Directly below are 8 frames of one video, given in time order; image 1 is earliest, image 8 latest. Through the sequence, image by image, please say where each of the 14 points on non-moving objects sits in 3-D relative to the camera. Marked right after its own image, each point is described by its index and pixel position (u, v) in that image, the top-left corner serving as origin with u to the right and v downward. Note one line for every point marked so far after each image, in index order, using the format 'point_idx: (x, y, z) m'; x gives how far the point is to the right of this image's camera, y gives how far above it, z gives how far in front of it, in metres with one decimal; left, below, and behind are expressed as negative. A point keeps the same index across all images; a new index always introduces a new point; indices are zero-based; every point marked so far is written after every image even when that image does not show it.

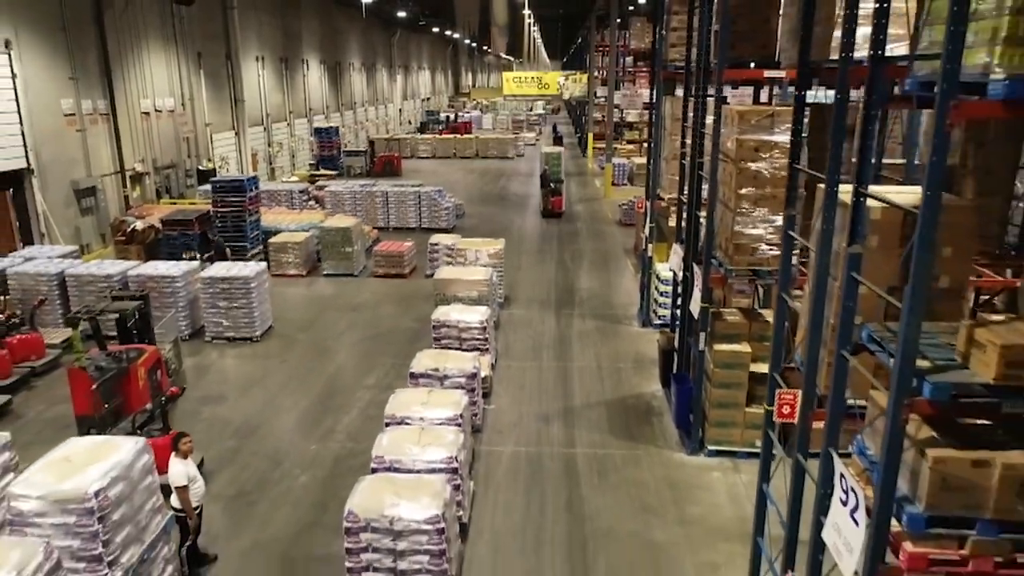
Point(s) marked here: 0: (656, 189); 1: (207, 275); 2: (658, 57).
0: (+1.5, +1.0, +12.2) m
1: (-3.2, +0.1, +12.1) m
2: (+1.5, +2.4, +11.8) m
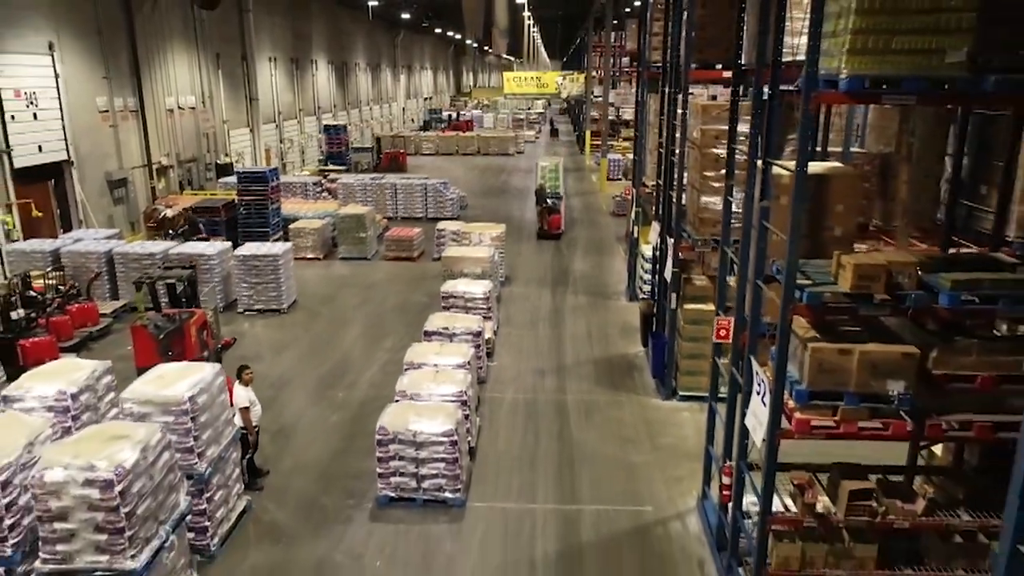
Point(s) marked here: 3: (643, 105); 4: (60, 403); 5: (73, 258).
0: (+1.5, +1.3, +13.6) m
1: (-3.2, +0.4, +13.5) m
2: (+1.5, +2.6, +13.2) m
3: (+1.6, +2.2, +13.8) m
4: (-2.5, -0.6, +6.3) m
5: (-5.0, +0.4, +13.2) m
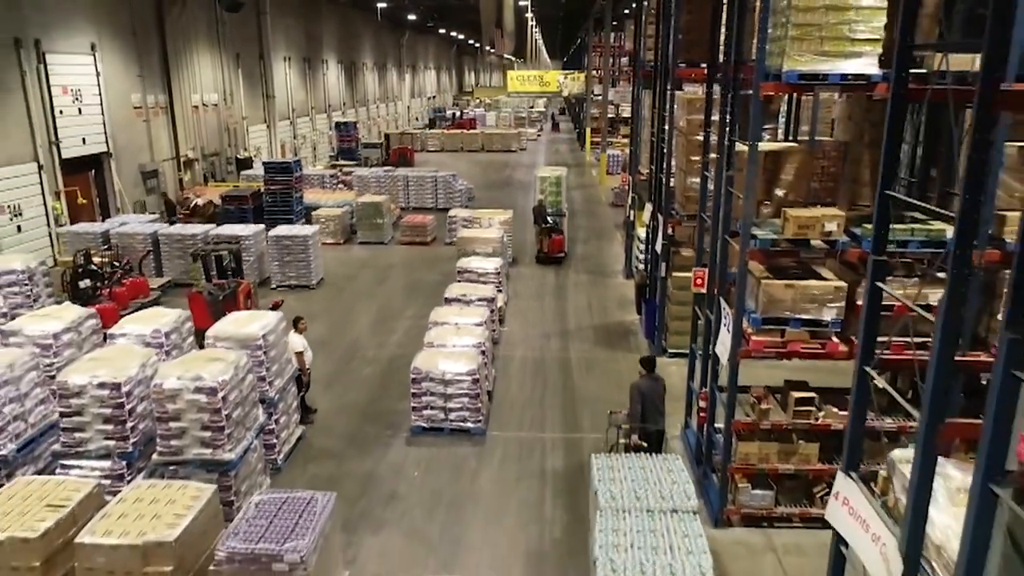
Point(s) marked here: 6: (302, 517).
0: (+1.6, +1.6, +15.0) m
1: (-3.1, +0.7, +14.9) m
2: (+1.6, +2.9, +14.6) m
3: (+1.7, +2.5, +15.2) m
4: (-2.4, -0.3, +7.7) m
5: (-4.9, +0.6, +14.6) m
6: (-1.0, -1.1, +5.6) m
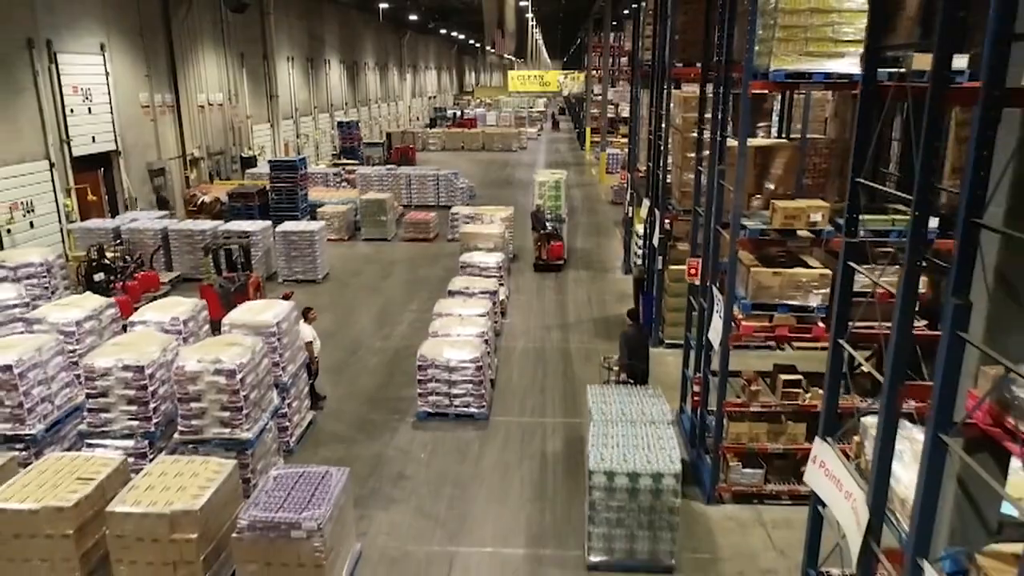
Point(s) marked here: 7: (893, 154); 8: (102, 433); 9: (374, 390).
0: (+1.6, +1.7, +15.3) m
1: (-3.1, +0.8, +15.2) m
2: (+1.6, +3.0, +14.9) m
3: (+1.7, +2.5, +15.5) m
4: (-2.4, -0.3, +8.1) m
5: (-4.9, +0.7, +15.0) m
6: (-1.0, -1.0, +6.0) m
7: (+2.5, +0.9, +7.6) m
8: (-2.5, -0.9, +7.0) m
9: (-1.2, -0.9, +10.2) m
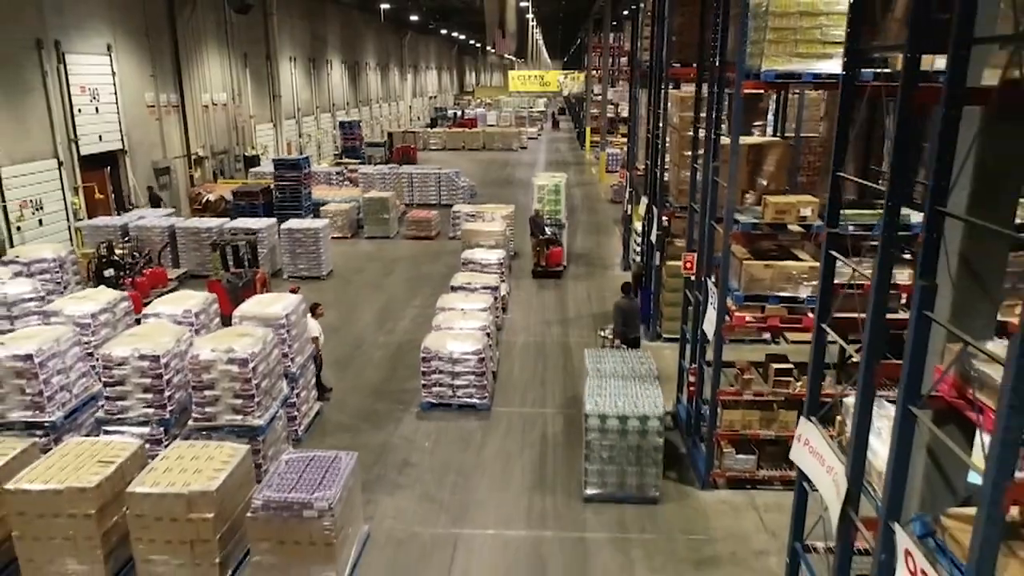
0: (+1.6, +1.7, +15.6) m
1: (-3.0, +0.8, +15.5) m
2: (+1.7, +3.0, +15.2) m
3: (+1.7, +2.6, +15.8) m
4: (-2.4, -0.2, +8.3) m
5: (-4.9, +0.8, +15.3) m
6: (-1.0, -1.0, +6.3) m
7: (+2.5, +0.9, +7.9) m
8: (-2.5, -0.8, +7.3) m
9: (-1.2, -0.9, +10.5) m
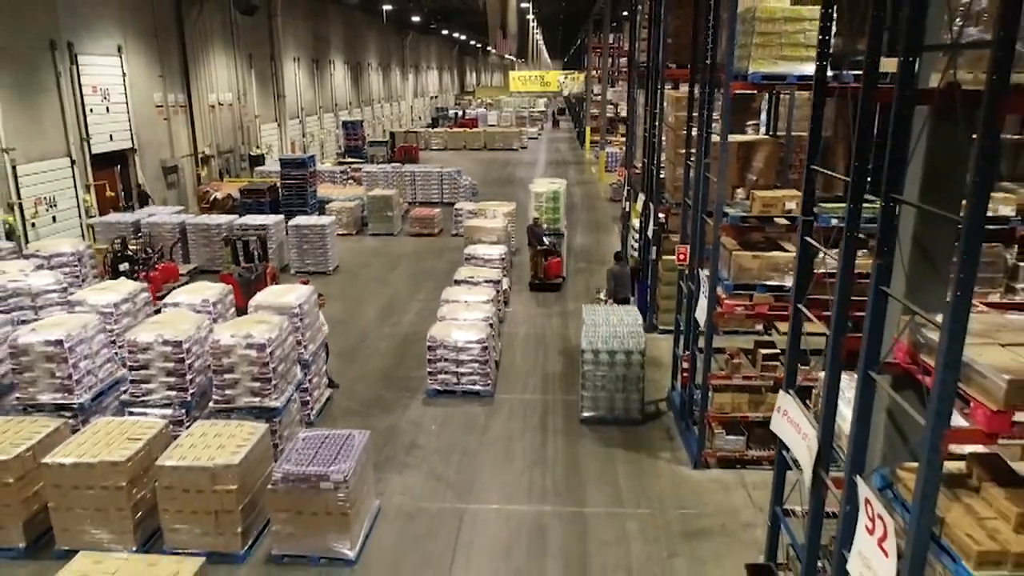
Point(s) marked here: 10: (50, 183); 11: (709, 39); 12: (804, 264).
0: (+1.6, +1.8, +16.0) m
1: (-3.0, +0.9, +15.9) m
2: (+1.7, +3.1, +15.6) m
3: (+1.7, +2.7, +16.2) m
4: (-2.3, -0.2, +8.8) m
5: (-4.9, +0.8, +15.7) m
6: (-1.0, -0.9, +6.7) m
7: (+2.5, +1.0, +8.3) m
8: (-2.5, -0.8, +7.7) m
9: (-1.2, -0.8, +10.9) m
10: (-6.4, +1.5, +16.0) m
11: (+1.4, +1.7, +8.0) m
12: (+1.3, +0.1, +5.1) m
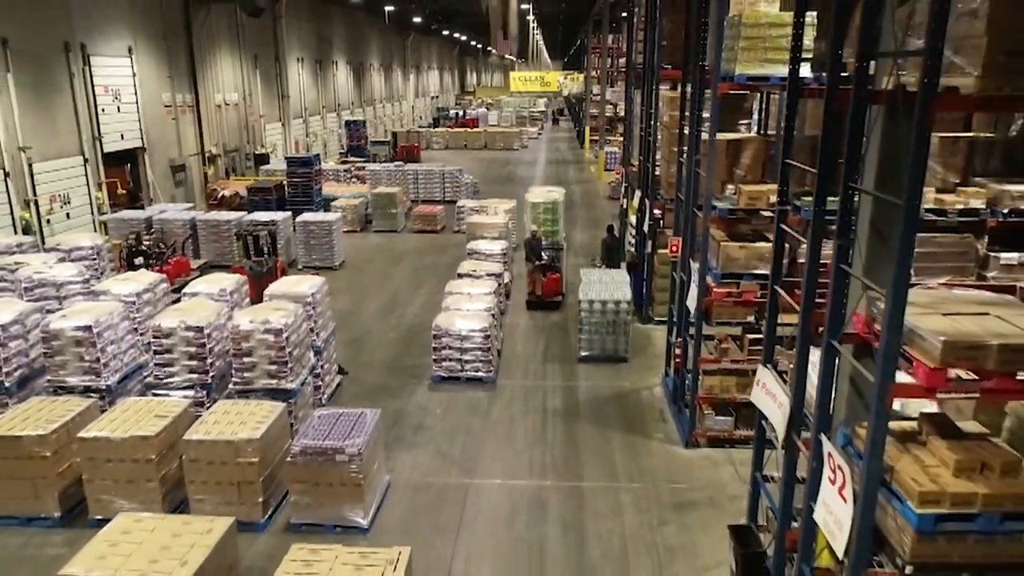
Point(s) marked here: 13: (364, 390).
0: (+1.7, +1.9, +16.5) m
1: (-3.0, +1.0, +16.4) m
2: (+1.7, +3.2, +16.1) m
3: (+1.7, +2.7, +16.7) m
4: (-2.3, -0.1, +9.2) m
5: (-4.9, +0.9, +16.2) m
6: (-1.0, -0.8, +7.2) m
7: (+2.6, +1.1, +8.8) m
8: (-2.5, -0.7, +8.2) m
9: (-1.2, -0.7, +11.4) m
10: (-6.4, +1.5, +16.5) m
11: (+1.4, +1.8, +8.5) m
12: (+1.3, +0.2, +5.6) m
13: (-1.3, -0.9, +10.2) m
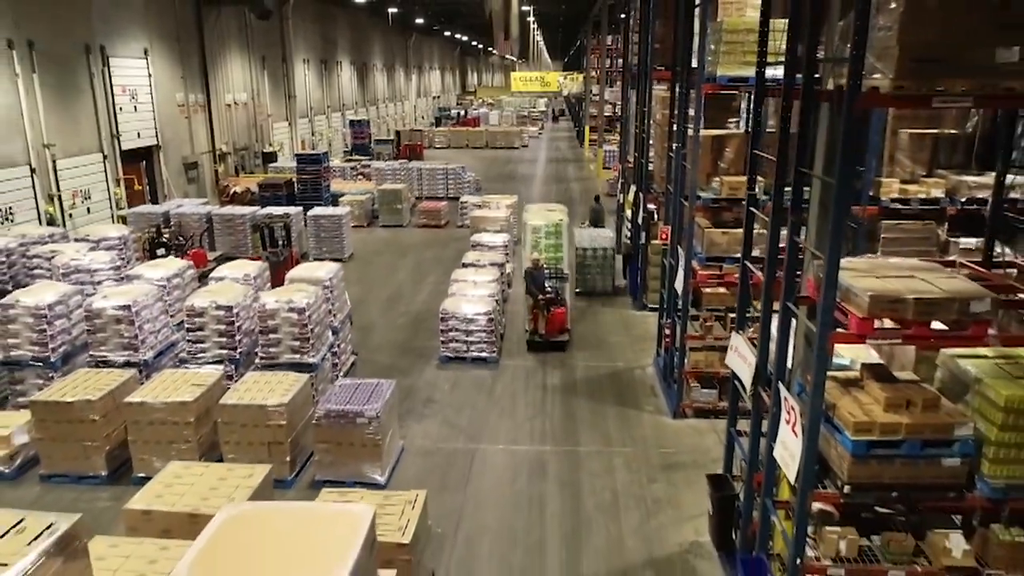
0: (+1.7, +2.0, +17.3) m
1: (-3.0, +1.1, +17.1) m
2: (+1.7, +3.3, +16.8) m
3: (+1.8, +2.9, +17.4) m
4: (-2.3, +0.1, +10.0) m
5: (-4.9, +1.0, +16.9) m
6: (-1.0, -0.7, +7.9) m
7: (+2.6, +1.2, +9.5) m
8: (-2.4, -0.6, +8.9) m
9: (-1.2, -0.6, +12.1) m
10: (-6.4, +1.7, +17.3) m
11: (+1.4, +1.9, +9.3) m
12: (+1.3, +0.3, +6.3) m
13: (-1.3, -0.8, +10.9) m
